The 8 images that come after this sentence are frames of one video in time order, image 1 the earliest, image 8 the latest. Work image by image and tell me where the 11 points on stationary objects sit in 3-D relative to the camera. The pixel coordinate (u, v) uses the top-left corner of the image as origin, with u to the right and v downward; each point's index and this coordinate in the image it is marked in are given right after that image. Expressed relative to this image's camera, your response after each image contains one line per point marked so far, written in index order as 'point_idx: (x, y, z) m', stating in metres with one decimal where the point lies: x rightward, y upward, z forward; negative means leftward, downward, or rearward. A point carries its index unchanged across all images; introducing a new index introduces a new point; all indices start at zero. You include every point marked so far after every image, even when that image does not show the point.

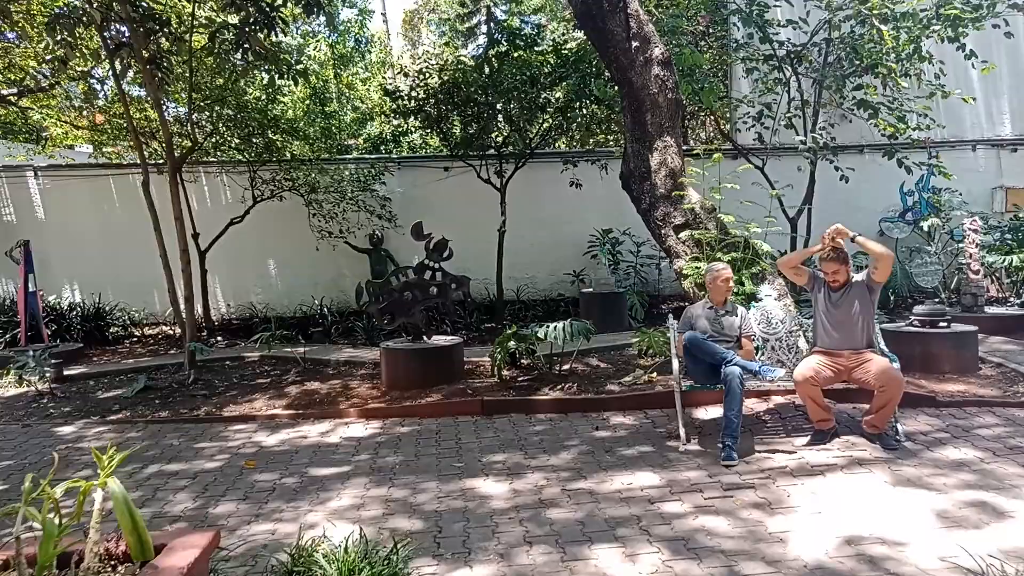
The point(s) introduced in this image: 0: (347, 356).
0: (-1.5, -0.6, +7.4) m
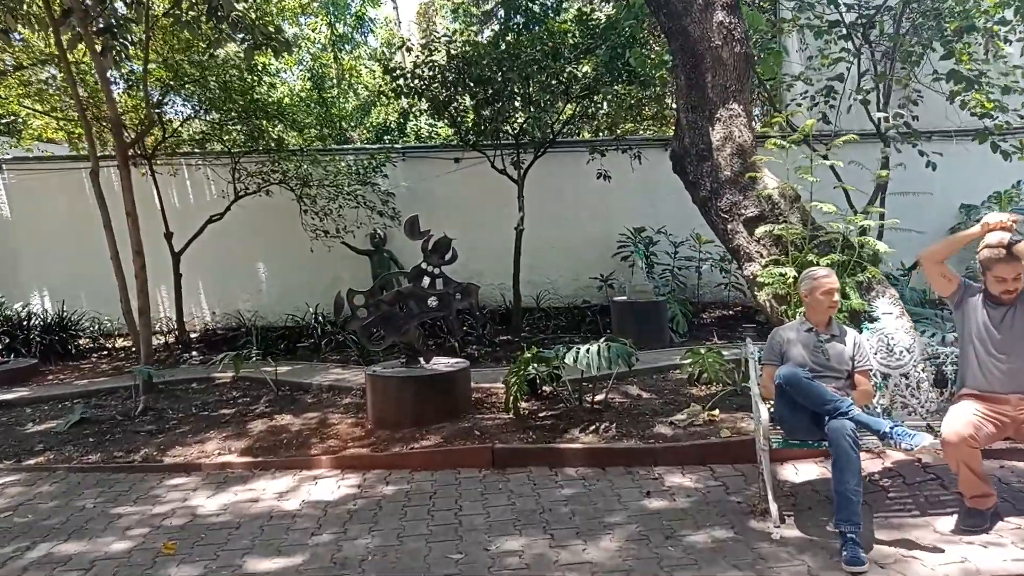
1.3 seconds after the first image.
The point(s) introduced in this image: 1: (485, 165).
0: (-1.3, -0.7, +6.1) m
1: (-0.2, +1.5, +9.9) m
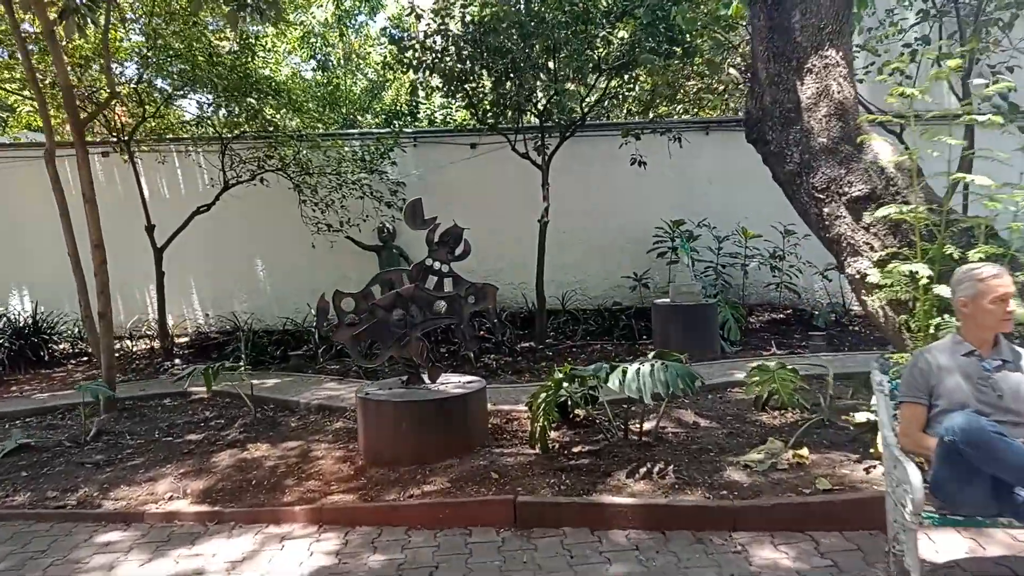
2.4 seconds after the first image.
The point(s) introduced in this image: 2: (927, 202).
0: (-1.2, -0.7, +5.2) m
1: (0.0, +1.5, +8.9) m
2: (+1.6, +0.3, +3.1) m
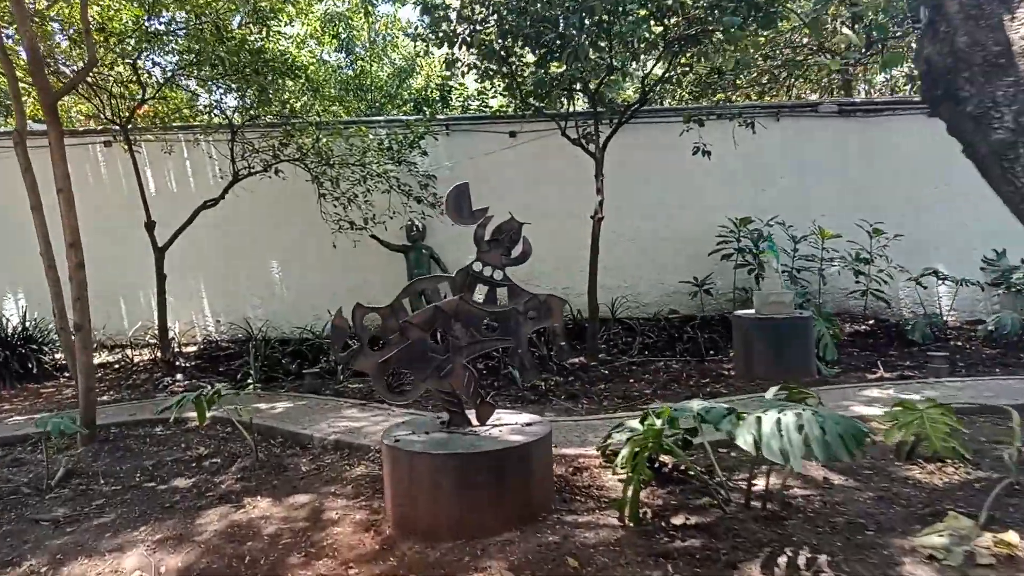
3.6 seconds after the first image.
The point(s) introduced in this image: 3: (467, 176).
0: (-0.9, -0.7, +4.3) m
1: (+0.4, +1.5, +7.9) m
2: (+1.8, +0.3, +2.1) m
3: (-0.4, +1.1, +8.0) m
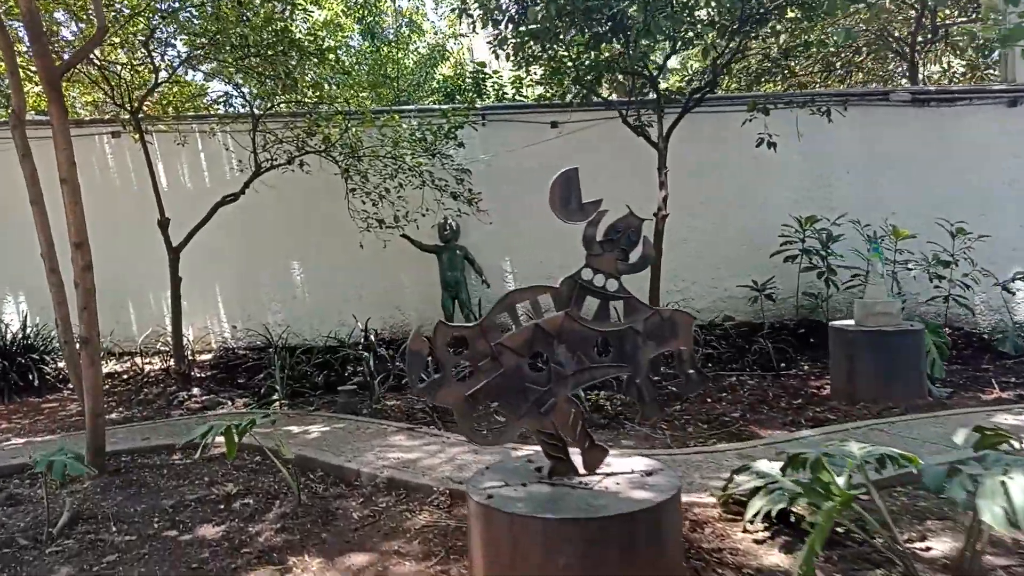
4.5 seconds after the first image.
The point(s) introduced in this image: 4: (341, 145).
0: (-0.5, -0.8, +3.6) m
1: (+0.8, +1.4, +7.3) m
2: (+2.2, +0.2, +1.5) m
3: (-0.1, +1.1, +7.4) m
4: (-1.4, +1.2, +6.6) m
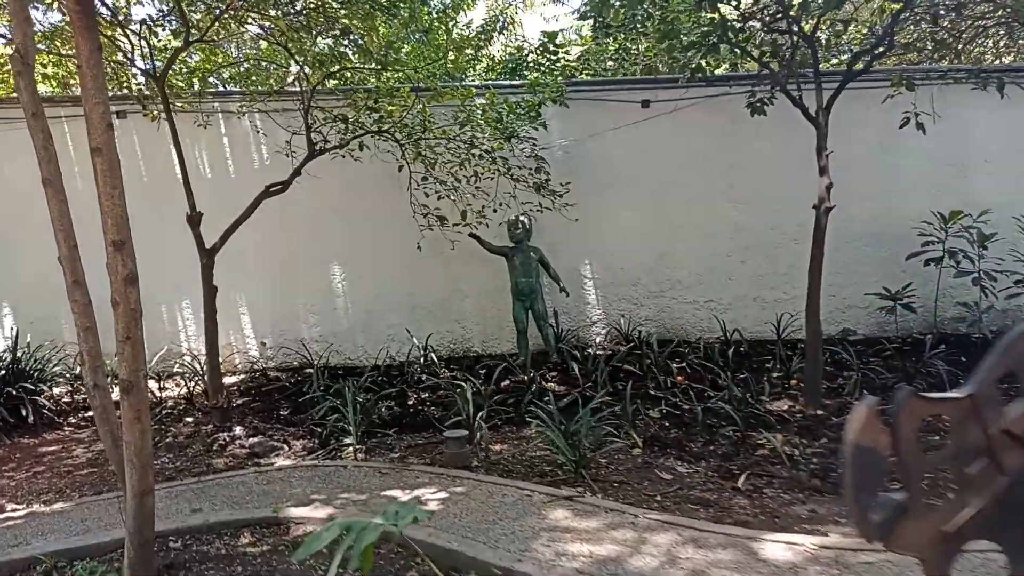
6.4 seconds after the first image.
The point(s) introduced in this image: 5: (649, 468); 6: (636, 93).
0: (+0.2, -0.8, +2.5) m
1: (+1.5, +1.4, +6.2) m
2: (+3.0, +0.2, +0.4) m
3: (+0.6, +1.0, +6.2) m
4: (-0.7, +1.1, +5.4) m
5: (+0.6, -0.8, +3.7) m
6: (+1.0, +1.5, +6.2) m
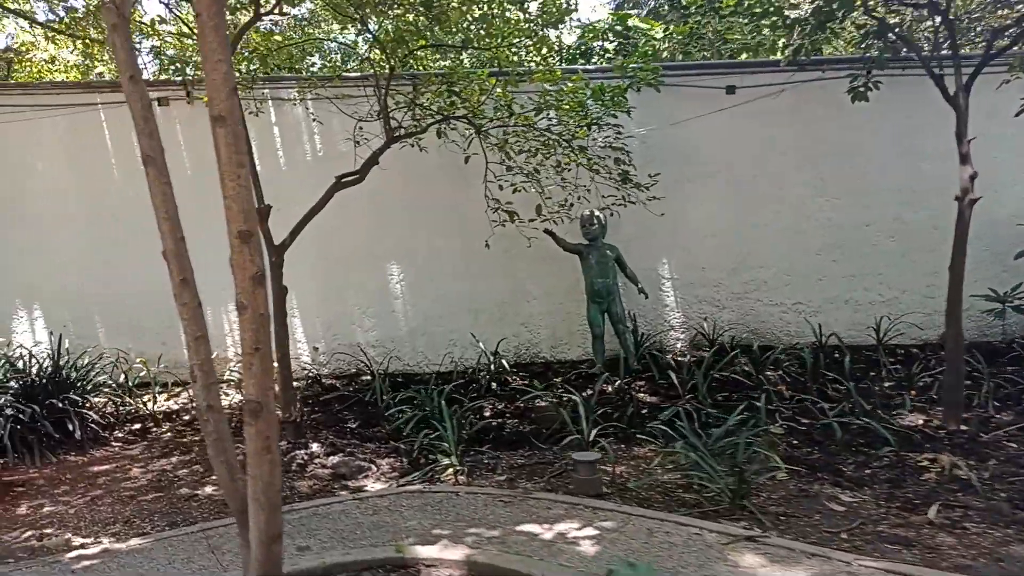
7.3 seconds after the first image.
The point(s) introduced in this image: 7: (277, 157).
0: (+0.8, -0.8, +2.0) m
1: (+2.0, +1.4, +5.7) m
2: (+3.6, +0.2, -0.1) m
3: (+1.1, +1.0, +5.8) m
4: (-0.2, +1.1, +5.0) m
5: (+1.2, -0.8, +3.2) m
6: (+1.5, +1.5, +5.8) m
7: (-1.6, +0.9, +5.8) m
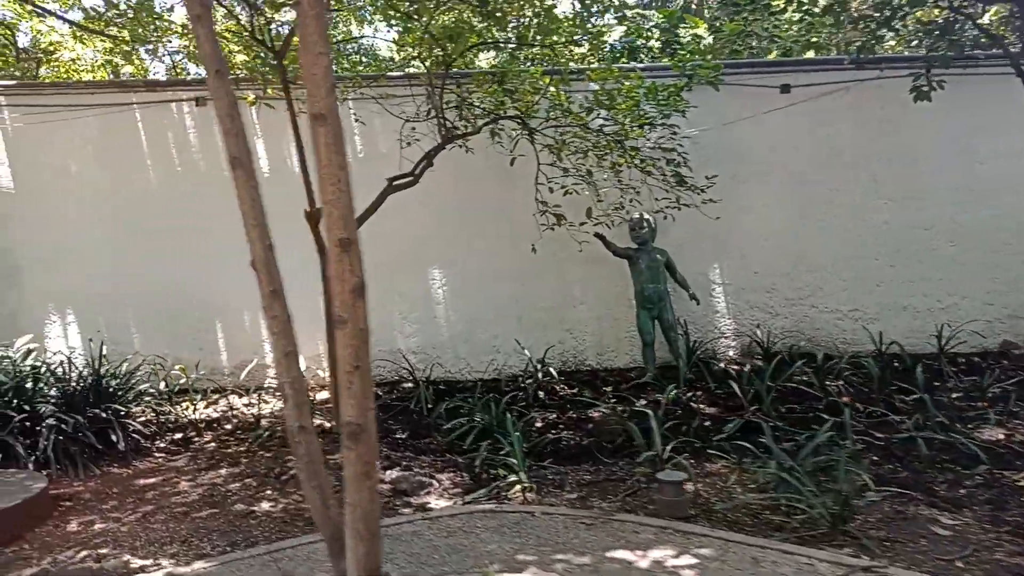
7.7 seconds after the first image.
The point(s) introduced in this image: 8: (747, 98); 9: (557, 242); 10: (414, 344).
0: (+1.1, -0.9, +1.8) m
1: (+2.3, +1.3, +5.5) m
2: (+3.8, +0.1, -0.3) m
3: (+1.5, +1.0, +5.6) m
4: (+0.2, +1.1, +4.8) m
5: (+1.5, -0.9, +3.0) m
6: (+1.8, +1.4, +5.6) m
7: (-1.3, +0.9, +5.6) m
8: (+1.6, +1.3, +5.6) m
9: (+0.3, +0.3, +5.7) m
10: (-0.7, -0.4, +5.8) m
